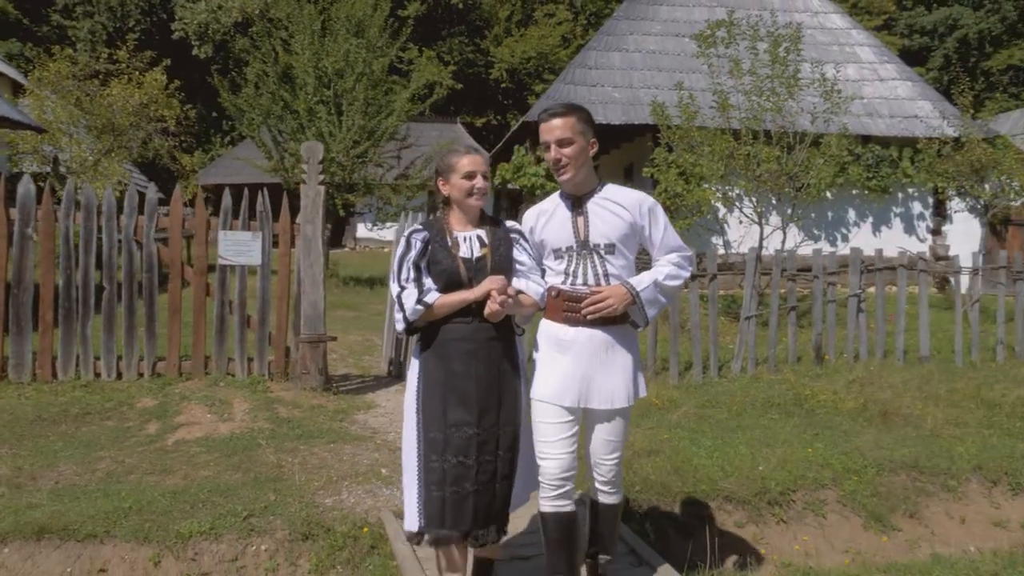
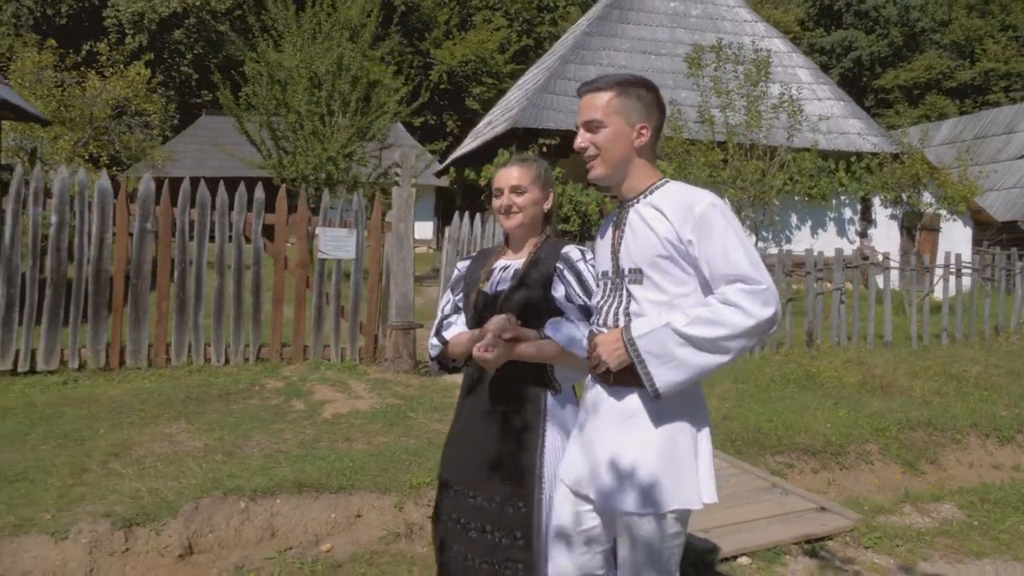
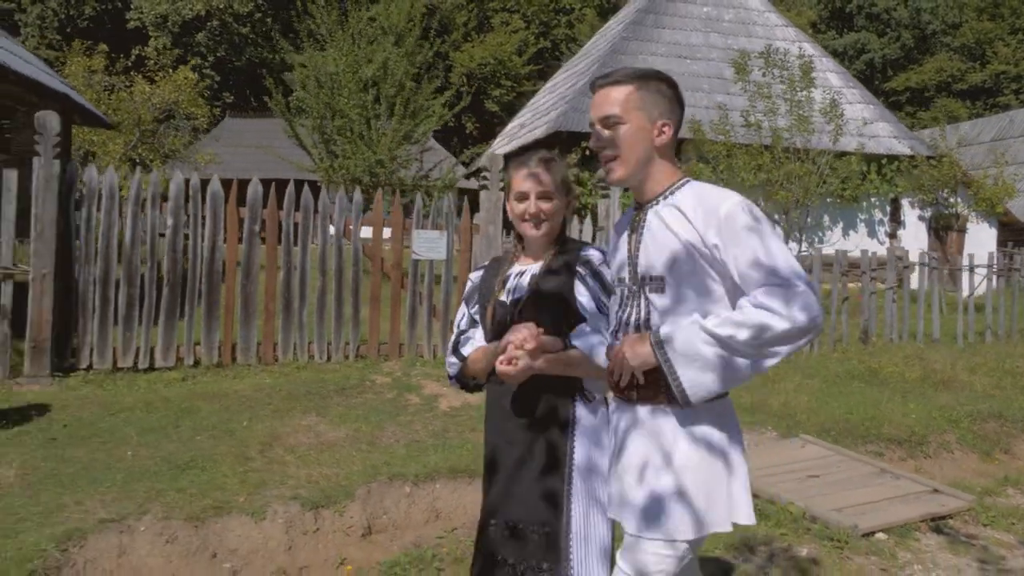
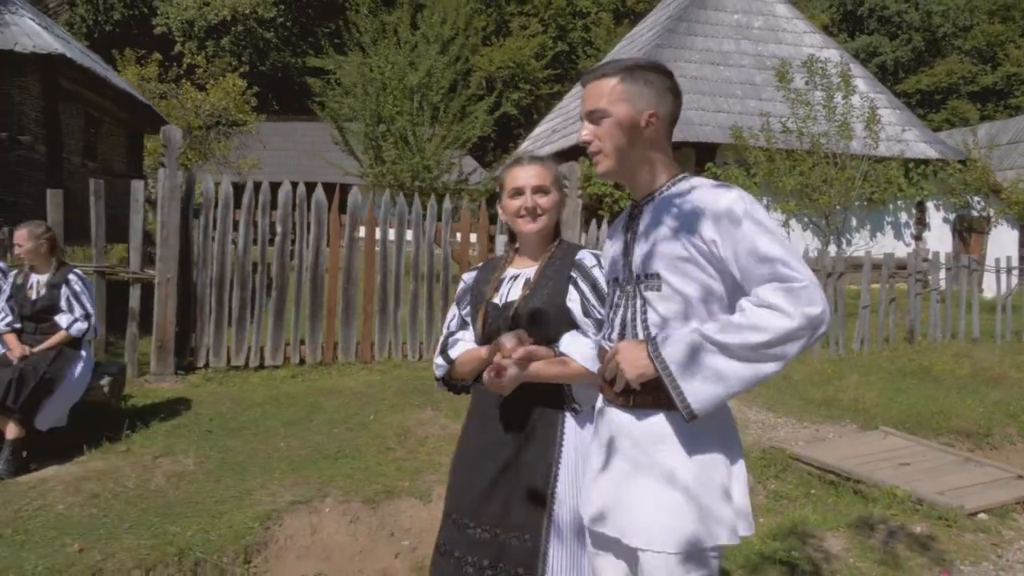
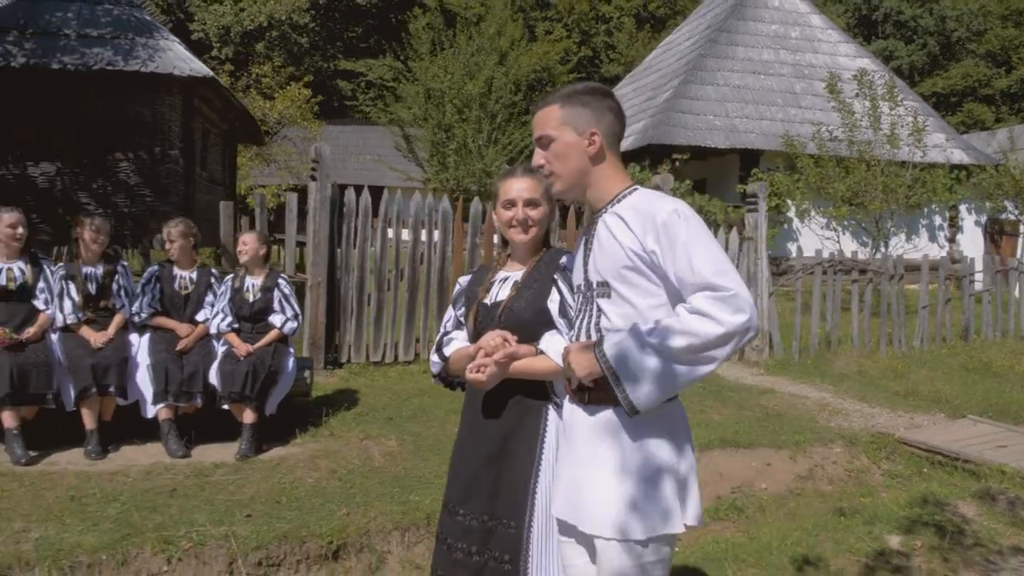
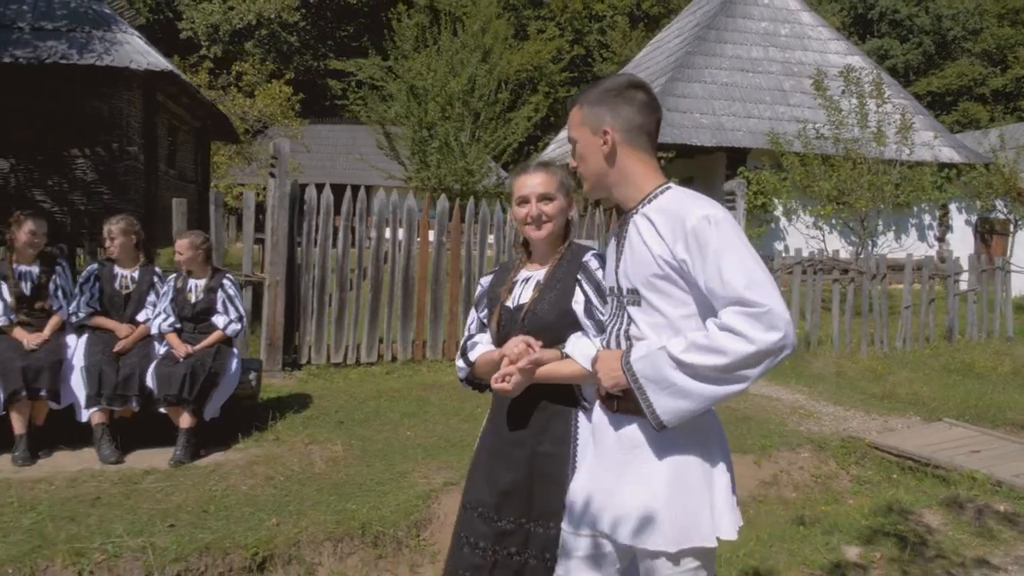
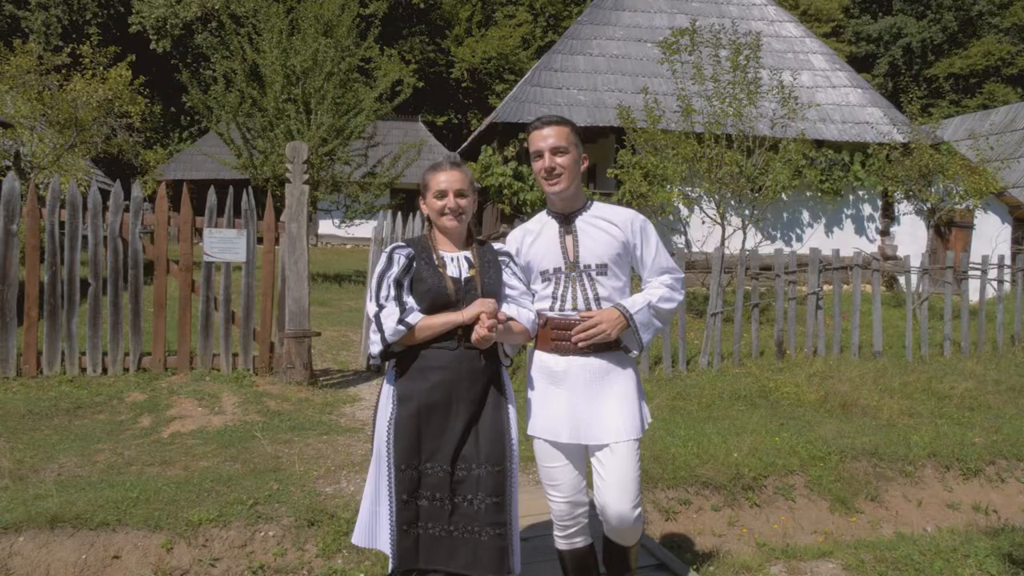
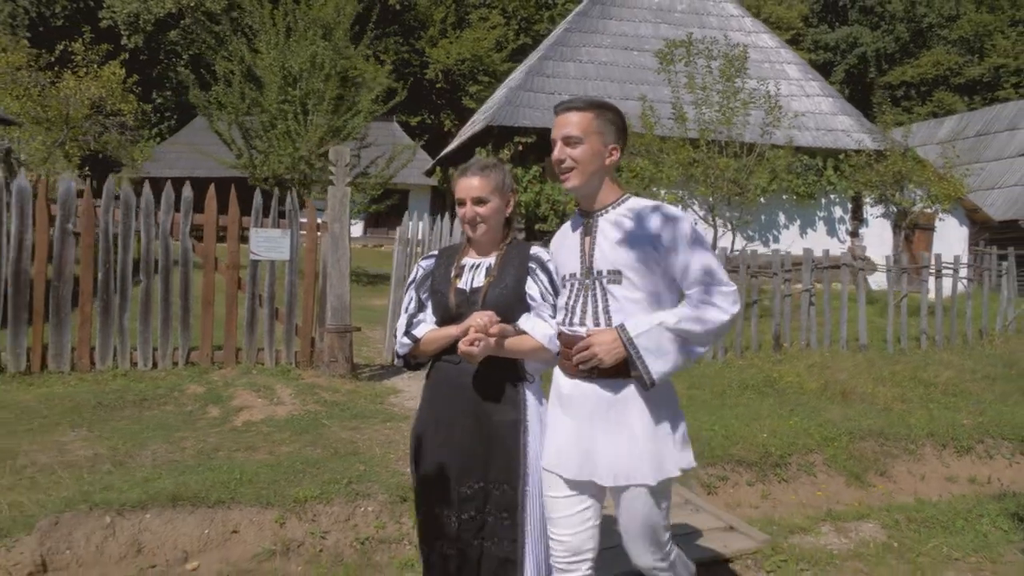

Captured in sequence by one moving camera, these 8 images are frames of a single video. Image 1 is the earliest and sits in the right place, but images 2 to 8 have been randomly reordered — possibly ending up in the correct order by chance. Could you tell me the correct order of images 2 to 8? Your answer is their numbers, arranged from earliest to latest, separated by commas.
7, 8, 2, 3, 4, 6, 5
